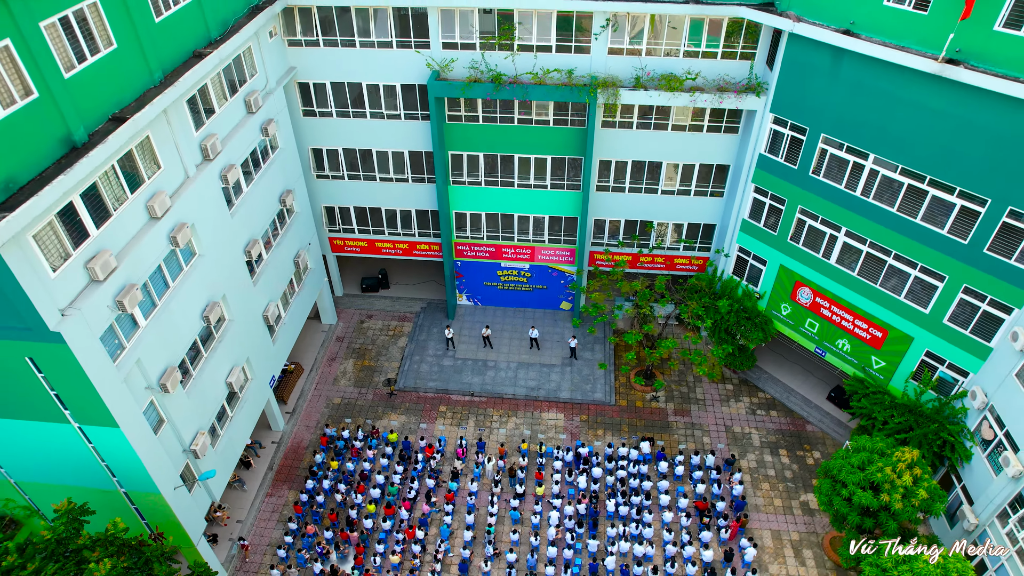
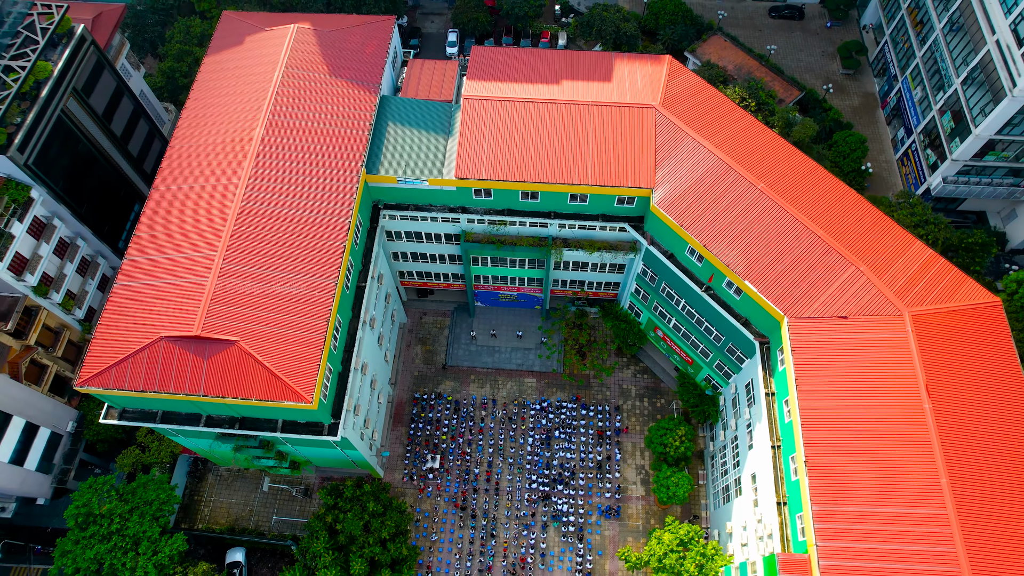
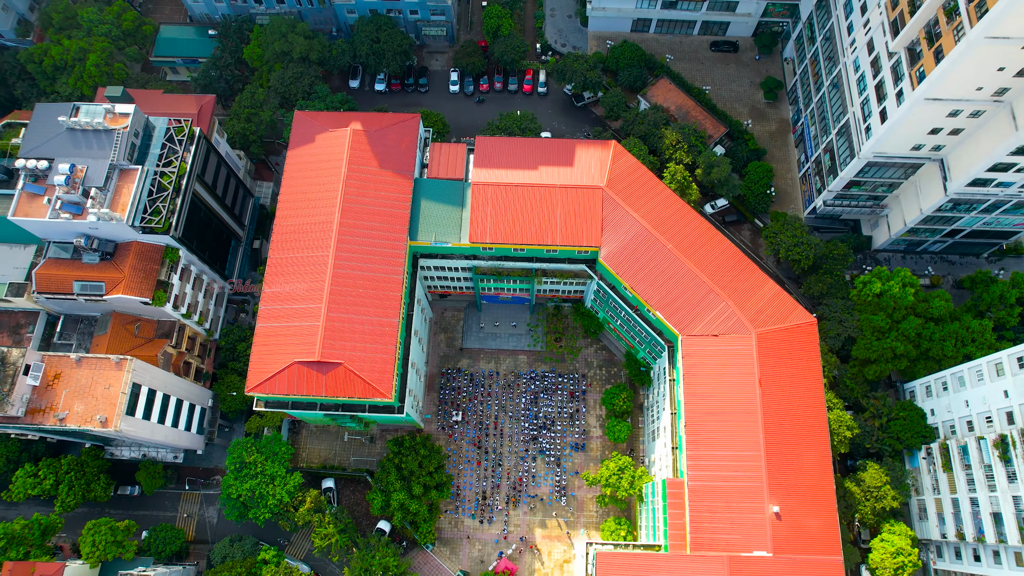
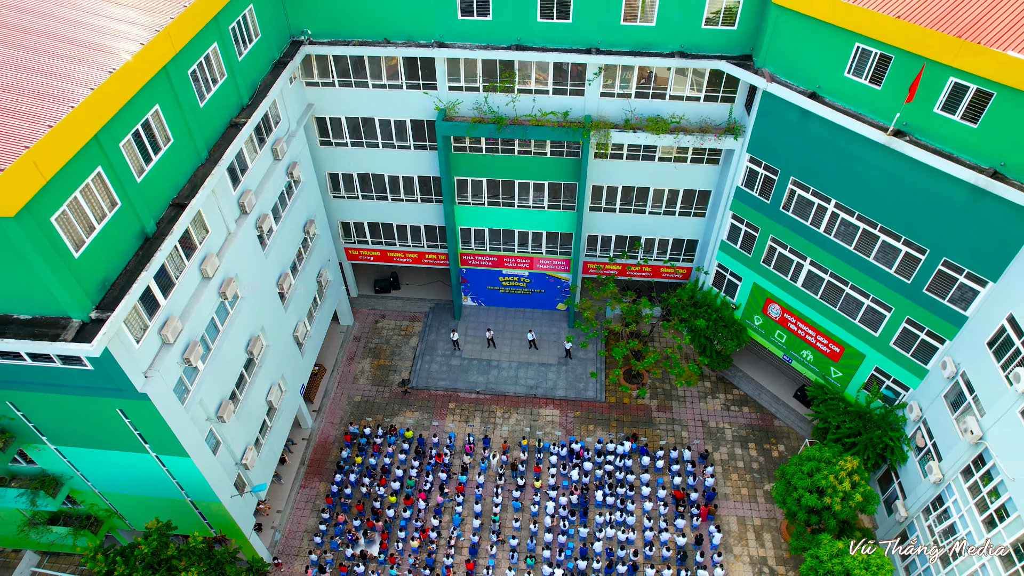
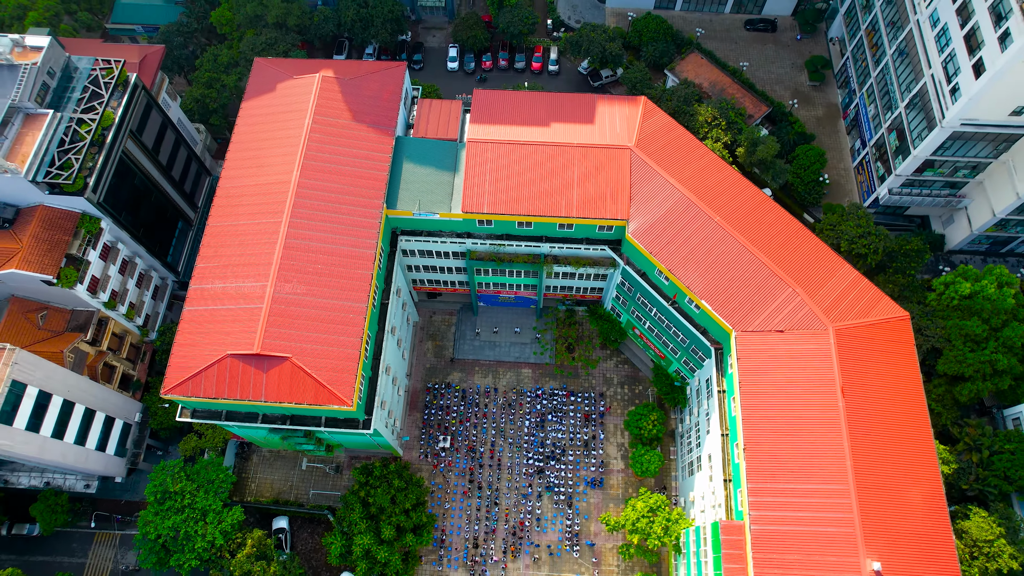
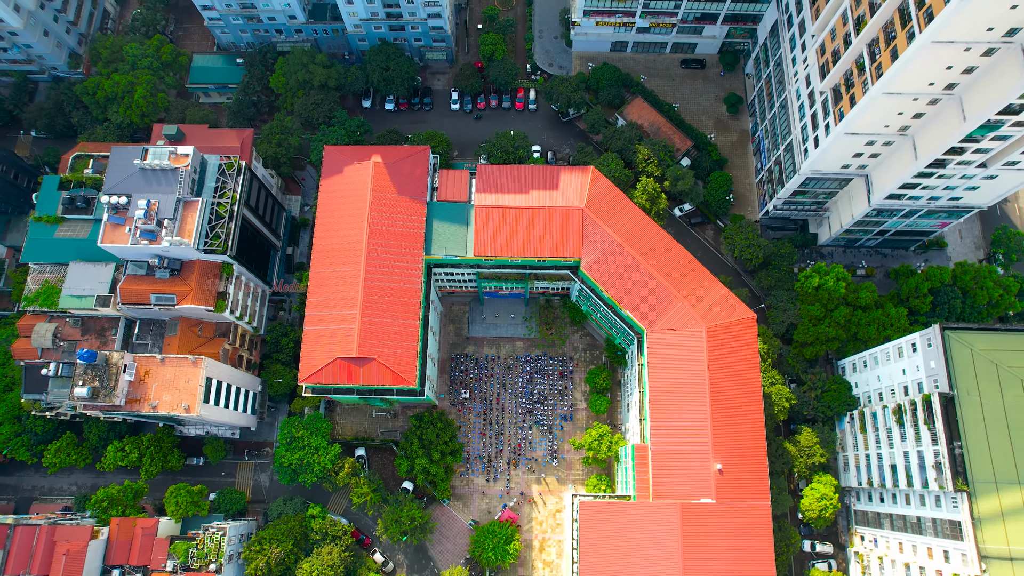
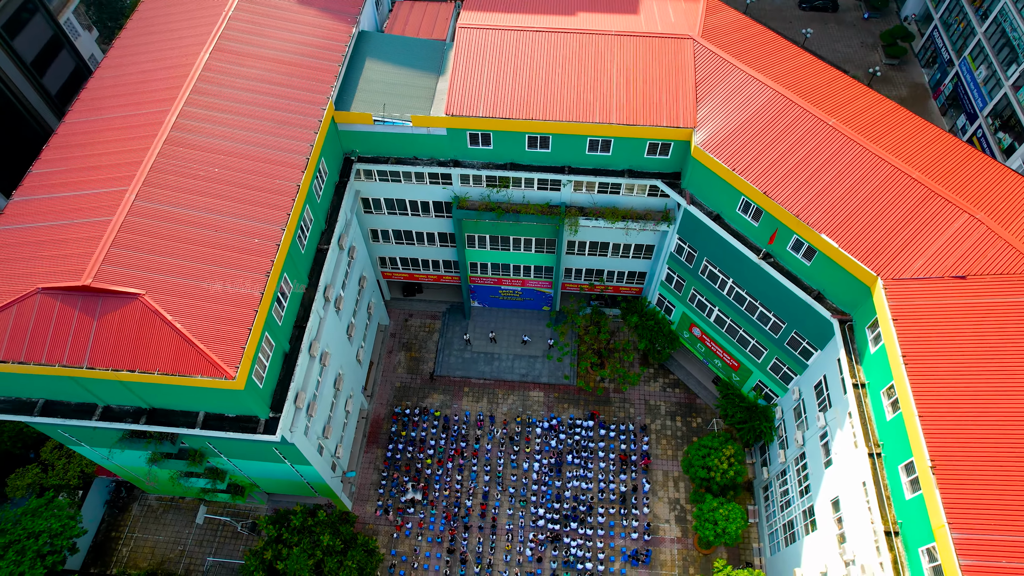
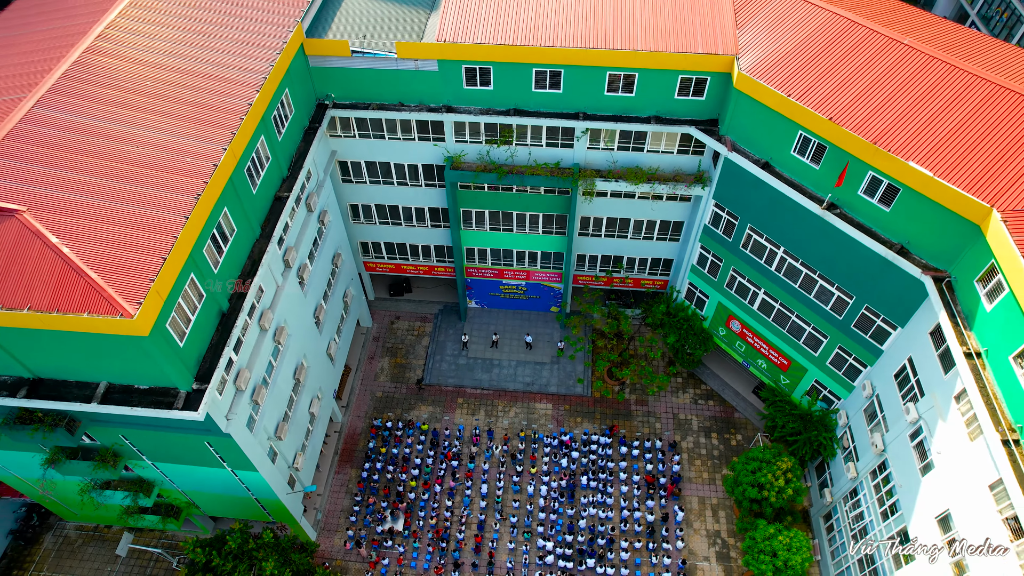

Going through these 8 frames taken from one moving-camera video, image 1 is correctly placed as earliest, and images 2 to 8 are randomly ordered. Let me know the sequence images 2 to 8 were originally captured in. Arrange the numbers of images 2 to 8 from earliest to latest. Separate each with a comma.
4, 8, 7, 2, 5, 3, 6
